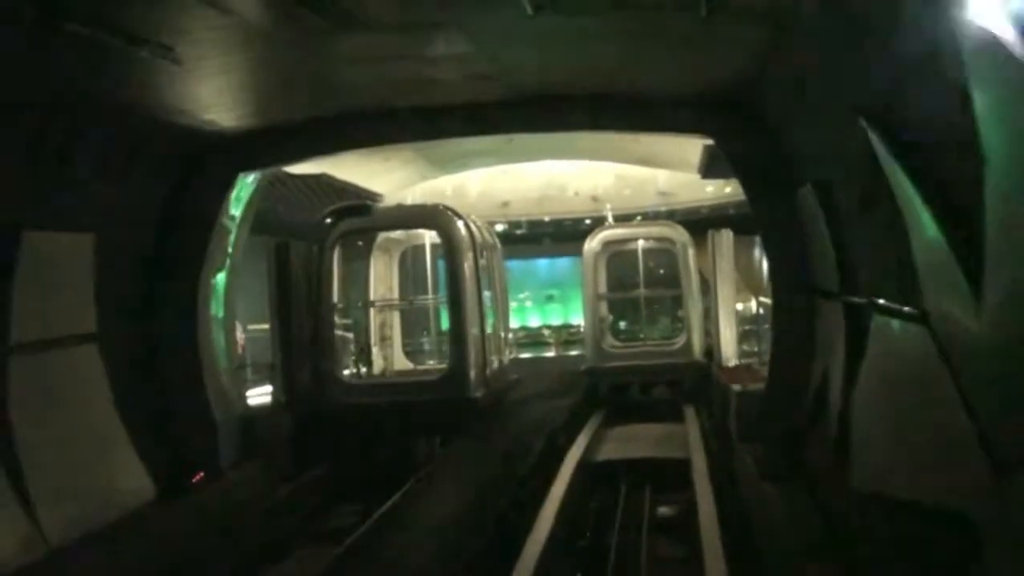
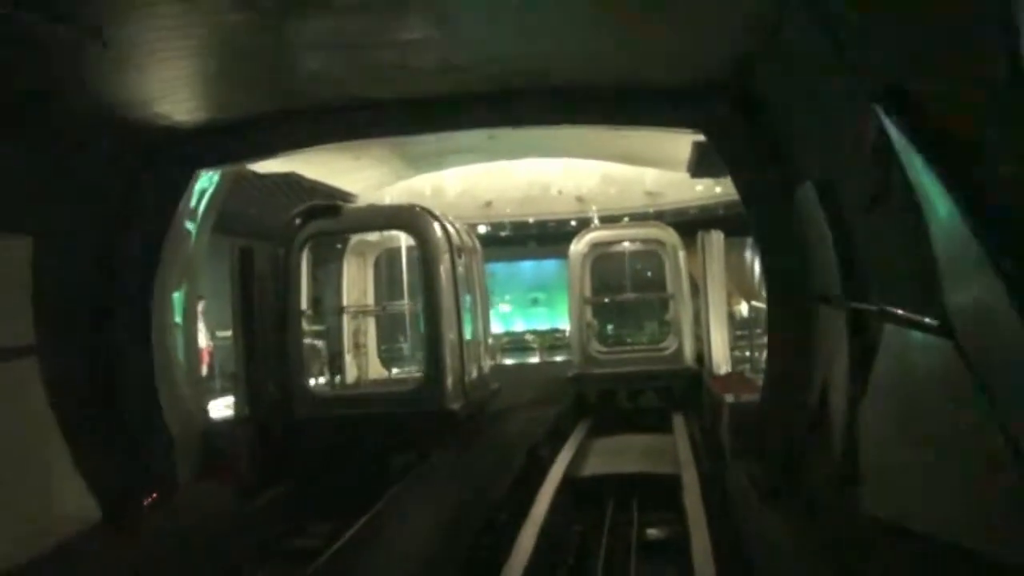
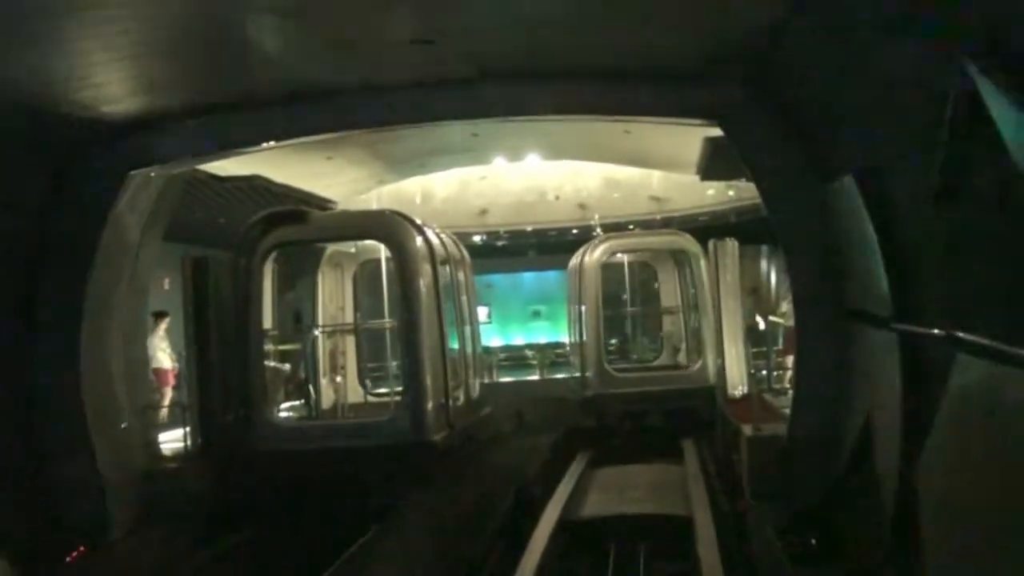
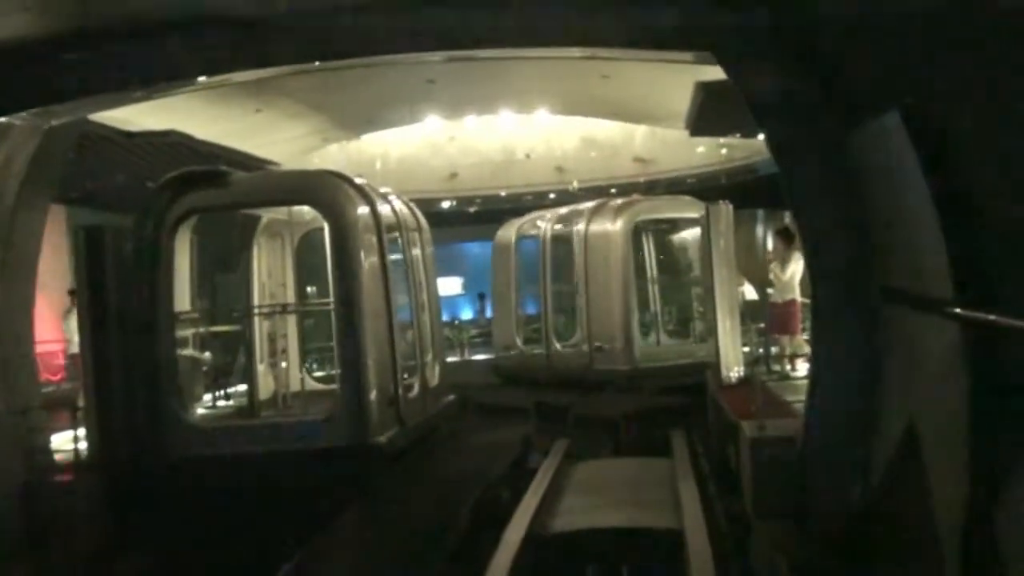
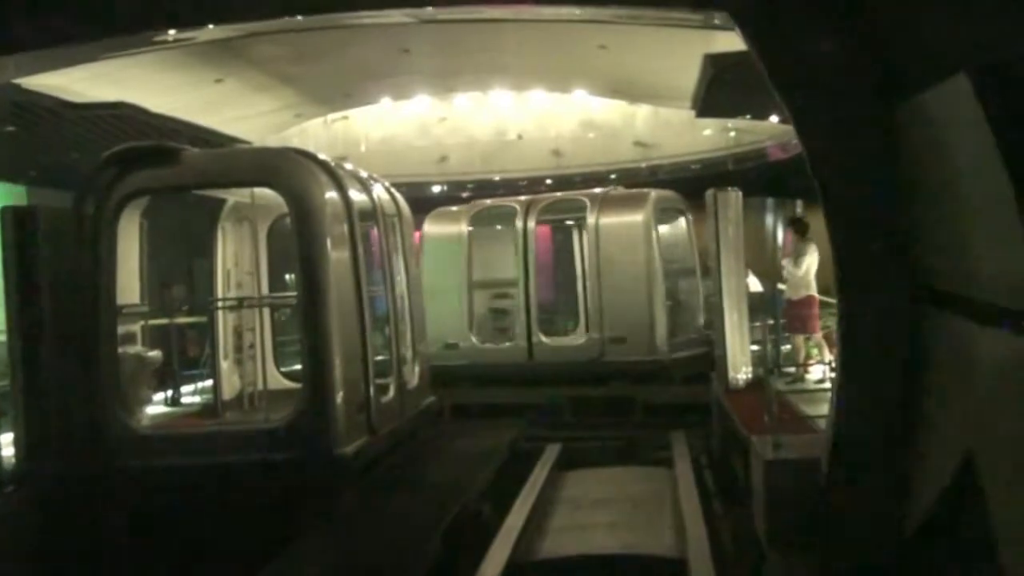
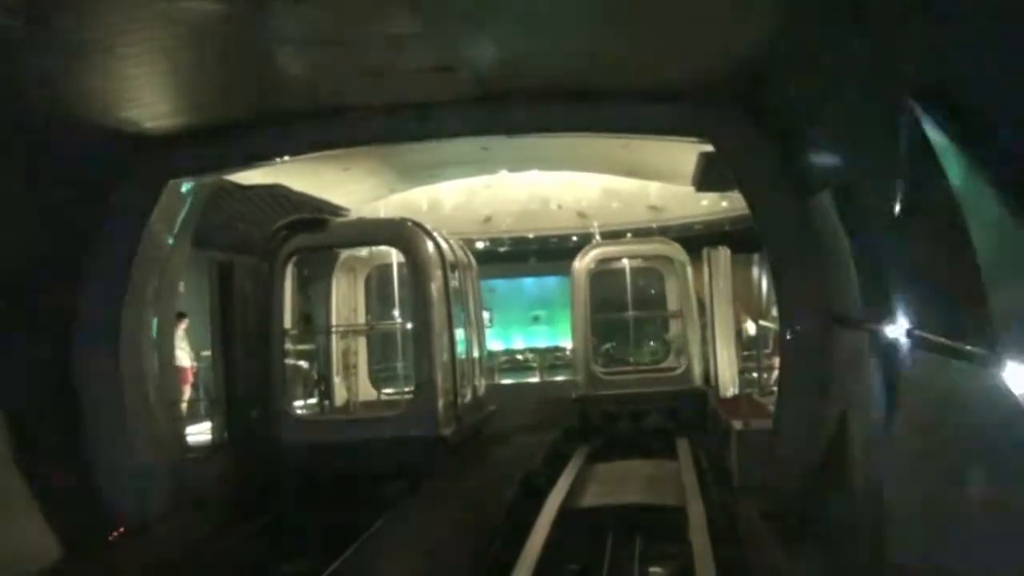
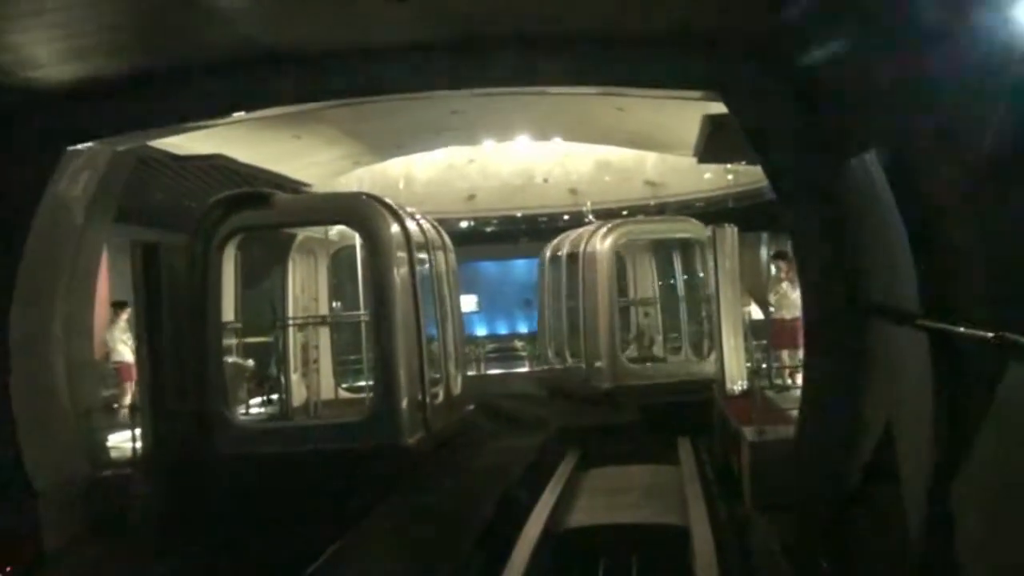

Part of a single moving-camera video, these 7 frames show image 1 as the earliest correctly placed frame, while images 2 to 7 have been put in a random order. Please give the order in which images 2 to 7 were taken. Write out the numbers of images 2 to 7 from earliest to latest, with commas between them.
2, 6, 3, 7, 4, 5
